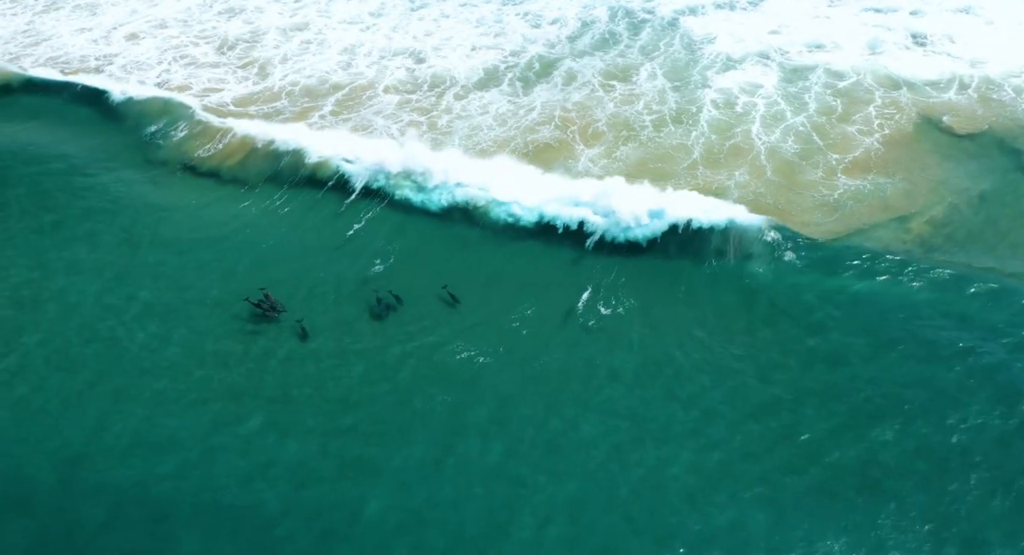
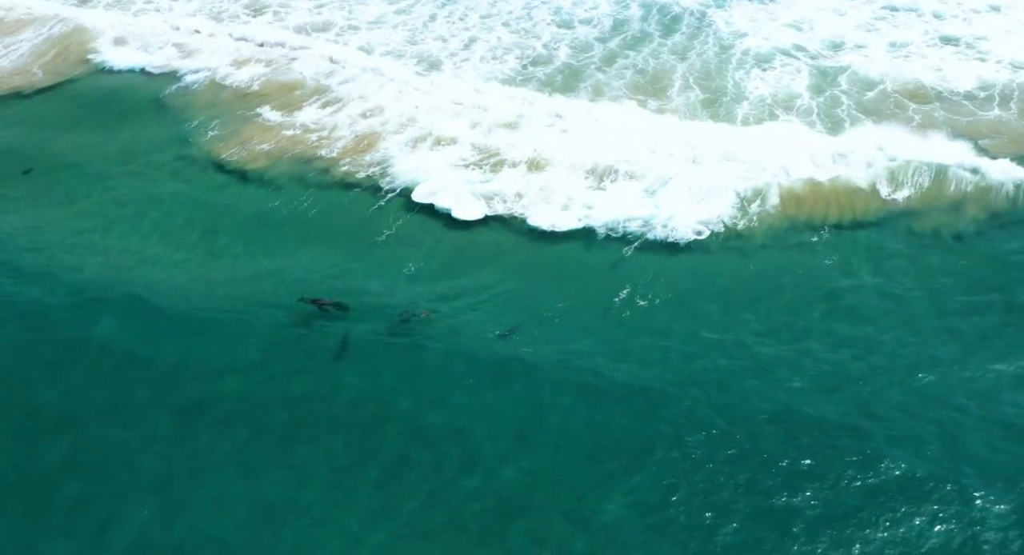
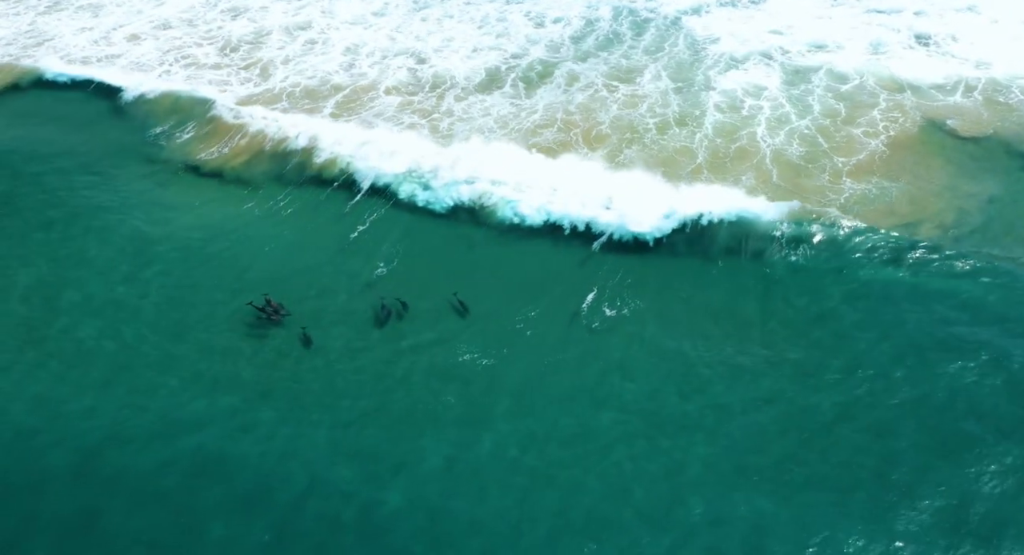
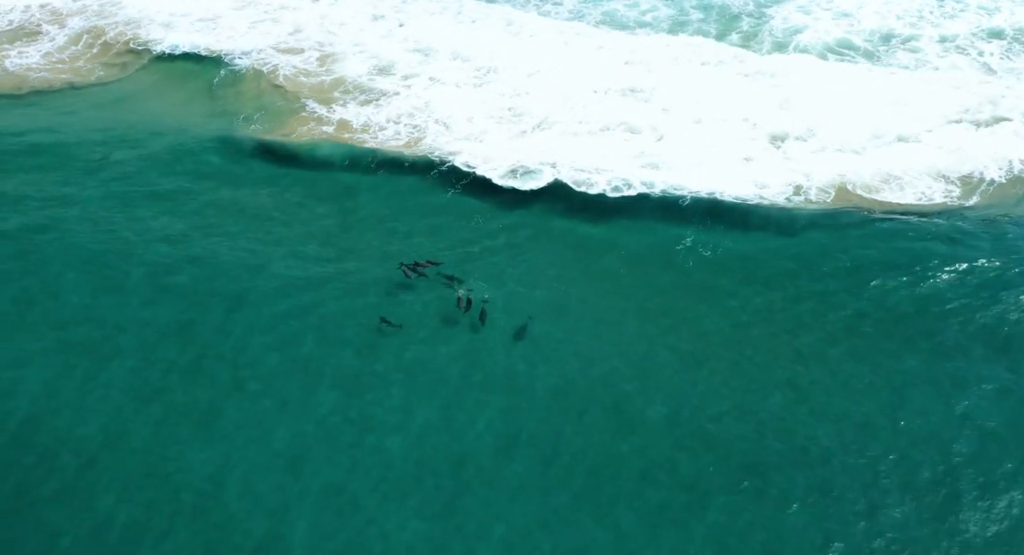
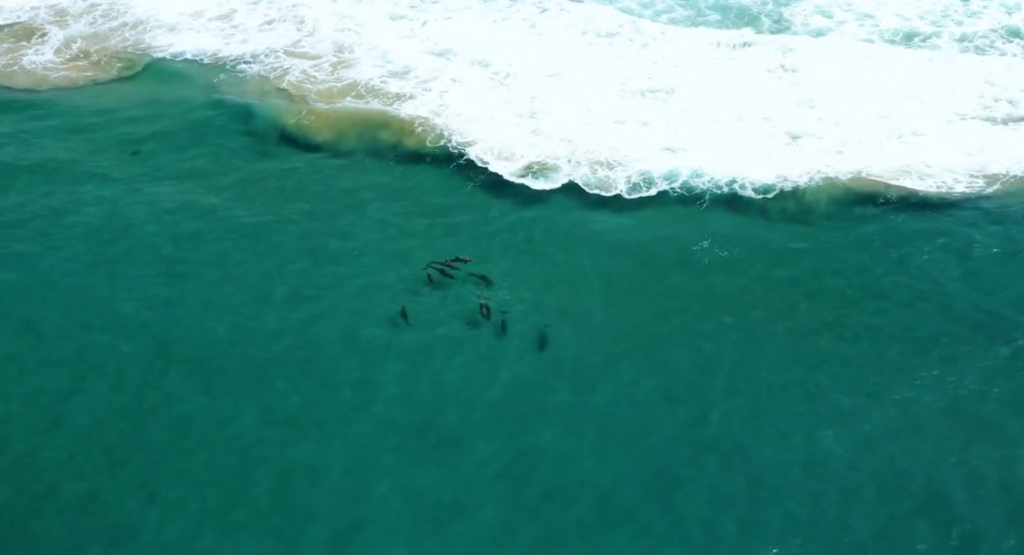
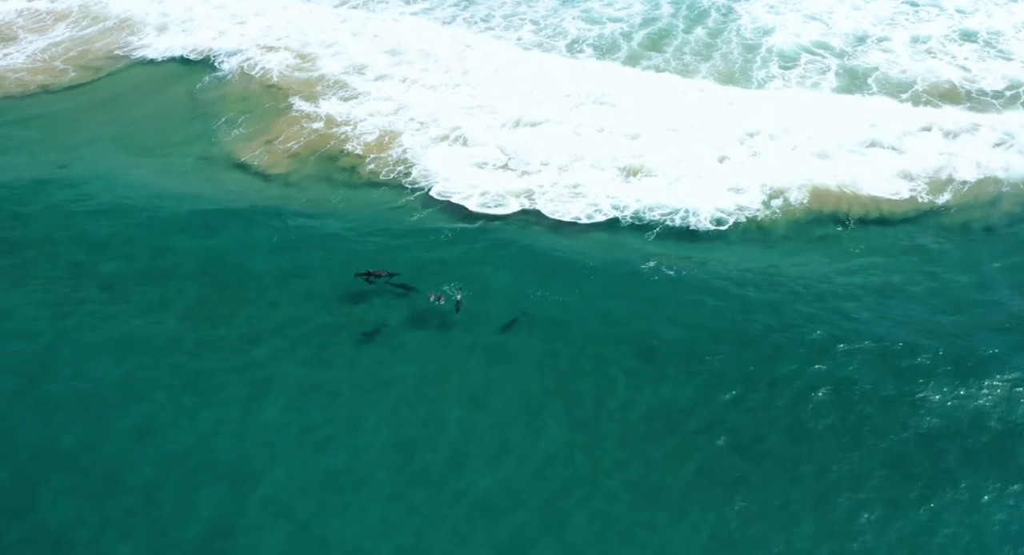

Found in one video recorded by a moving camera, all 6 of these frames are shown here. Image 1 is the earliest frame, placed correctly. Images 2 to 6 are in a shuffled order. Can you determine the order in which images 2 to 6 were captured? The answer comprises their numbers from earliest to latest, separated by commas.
3, 2, 6, 4, 5
